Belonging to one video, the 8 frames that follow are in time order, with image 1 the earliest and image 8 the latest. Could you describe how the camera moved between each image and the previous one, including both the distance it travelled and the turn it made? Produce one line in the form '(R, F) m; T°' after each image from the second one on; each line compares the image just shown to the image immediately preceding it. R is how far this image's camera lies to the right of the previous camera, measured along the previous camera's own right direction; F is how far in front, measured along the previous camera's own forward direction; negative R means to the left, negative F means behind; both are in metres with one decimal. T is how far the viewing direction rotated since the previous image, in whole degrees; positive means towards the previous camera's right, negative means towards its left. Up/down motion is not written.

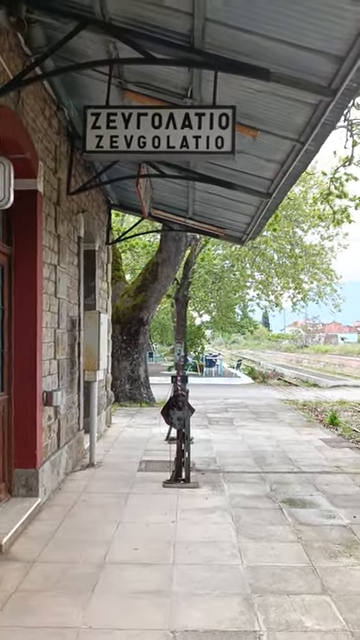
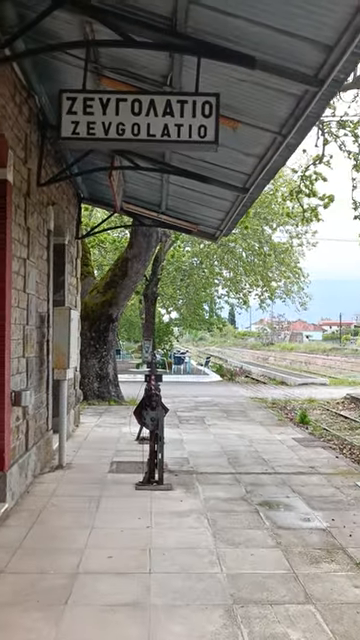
(-0.1, +0.2) m; +3°
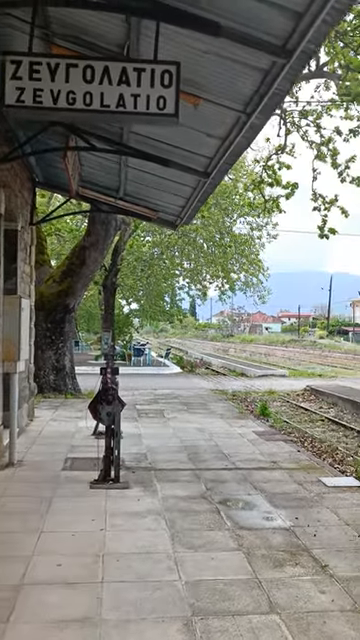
(0.0, +0.3) m; +4°
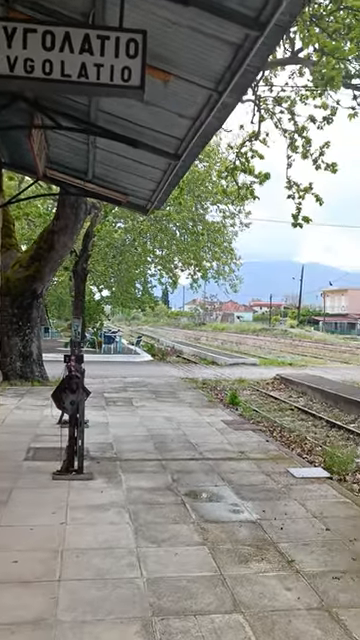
(+0.1, +0.2) m; +3°
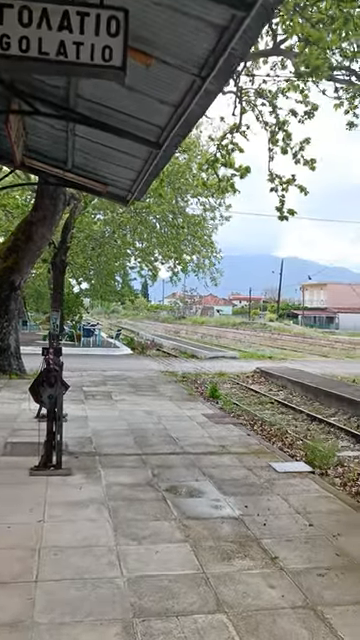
(0.0, +0.1) m; +2°
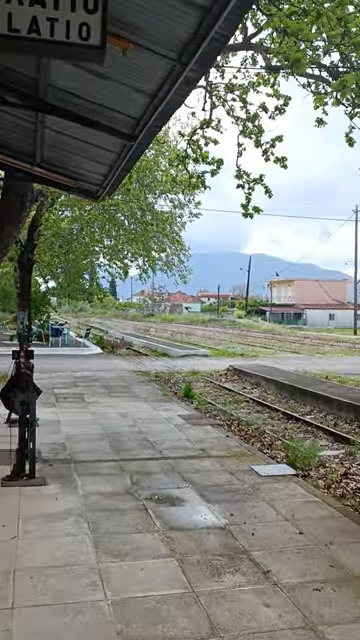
(-0.1, +0.3) m; +3°
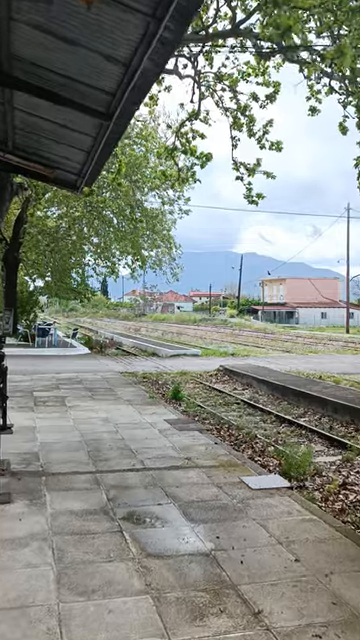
(+0.1, +0.6) m; +1°
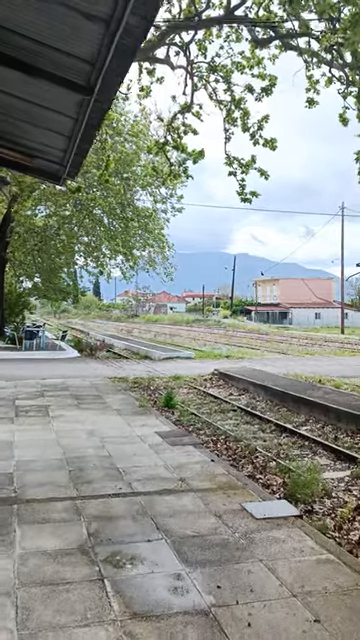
(0.0, +0.7) m; +1°
